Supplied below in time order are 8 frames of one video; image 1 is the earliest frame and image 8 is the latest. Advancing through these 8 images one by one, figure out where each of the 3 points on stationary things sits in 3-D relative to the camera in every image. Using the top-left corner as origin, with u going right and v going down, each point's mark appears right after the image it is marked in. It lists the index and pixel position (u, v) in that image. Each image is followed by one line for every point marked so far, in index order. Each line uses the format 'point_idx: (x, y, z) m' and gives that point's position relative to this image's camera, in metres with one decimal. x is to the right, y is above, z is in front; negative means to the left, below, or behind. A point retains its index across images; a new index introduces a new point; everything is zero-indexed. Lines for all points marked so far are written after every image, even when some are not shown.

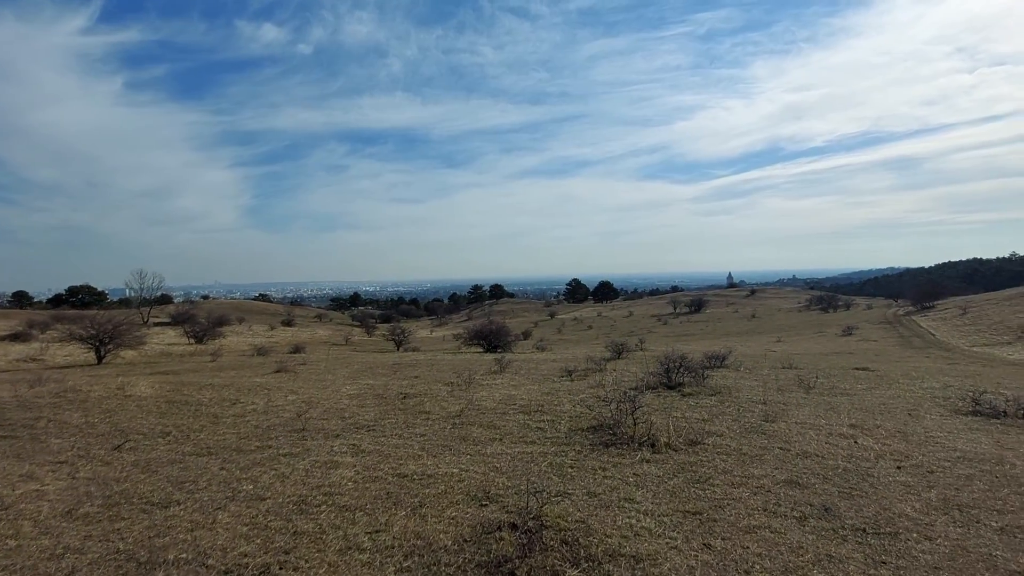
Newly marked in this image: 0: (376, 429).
0: (-3.4, -3.5, +12.4) m
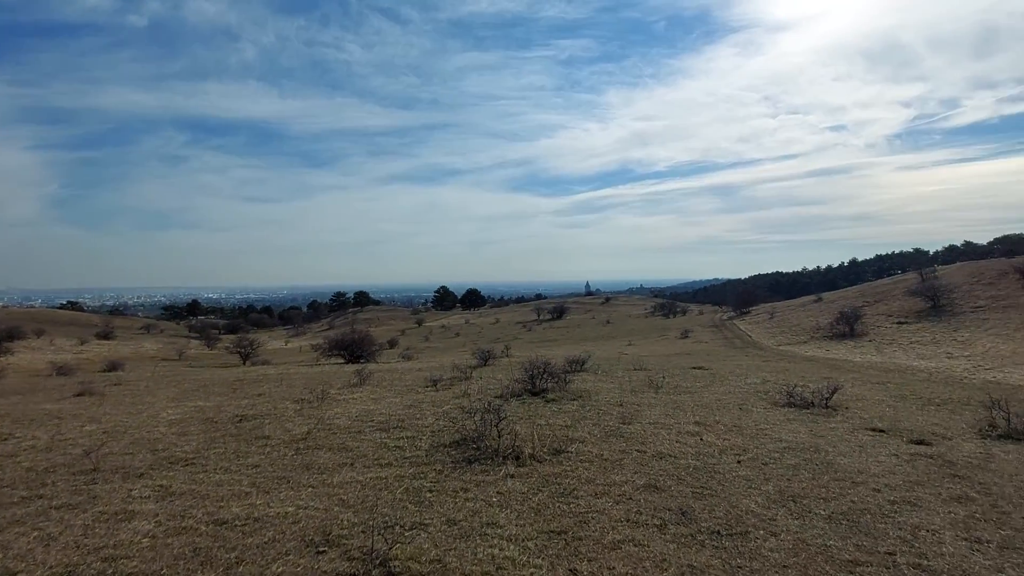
0: (-6.4, -3.6, +10.3) m
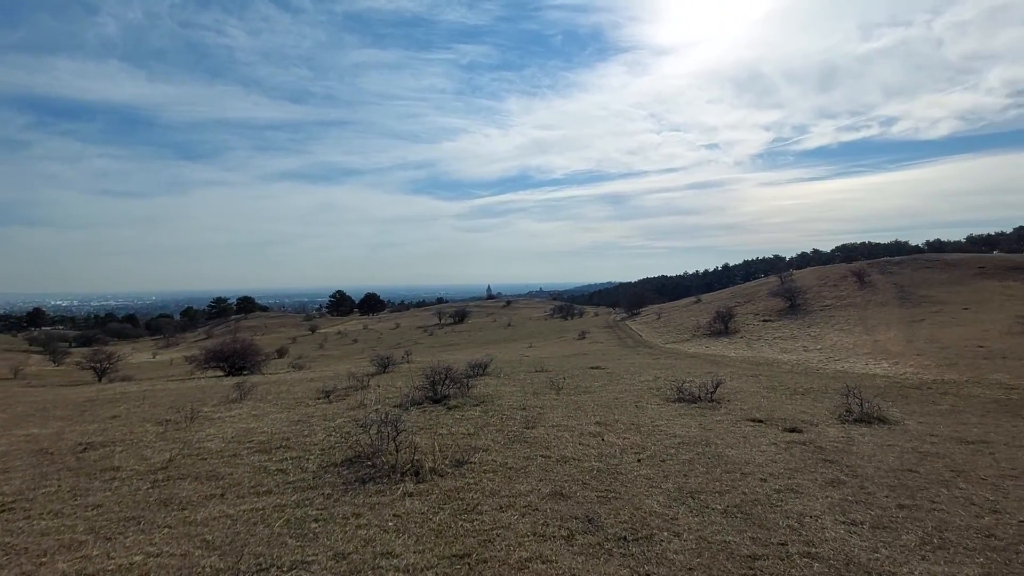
0: (-8.2, -3.6, +8.4) m
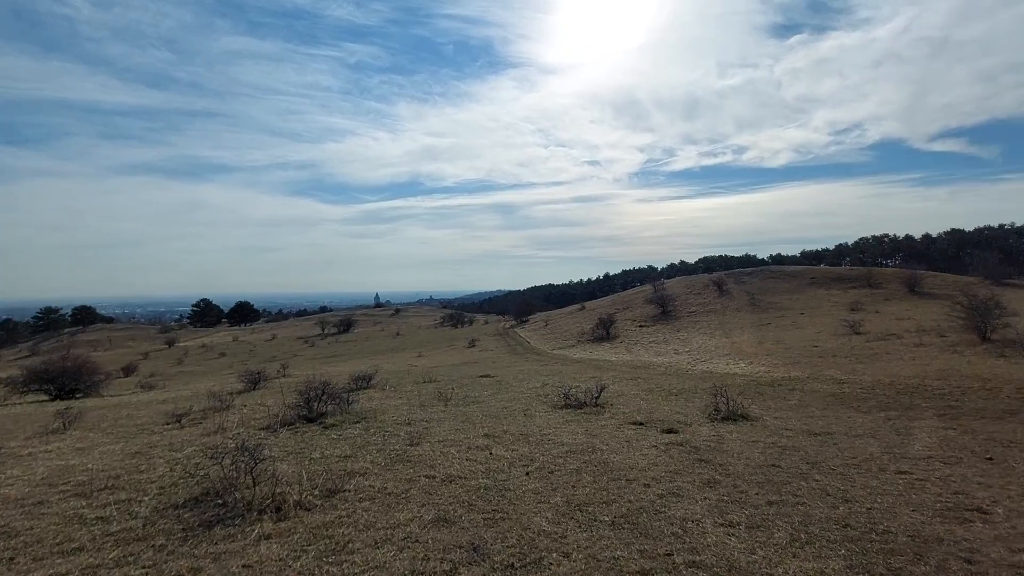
0: (-9.9, -3.7, +5.8) m
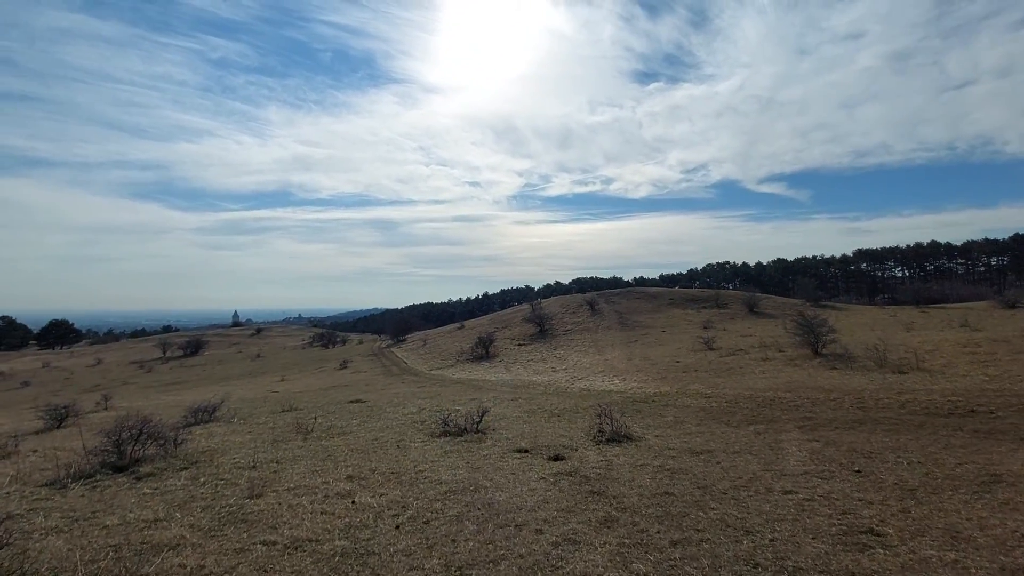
0: (-10.8, -3.6, +2.0) m
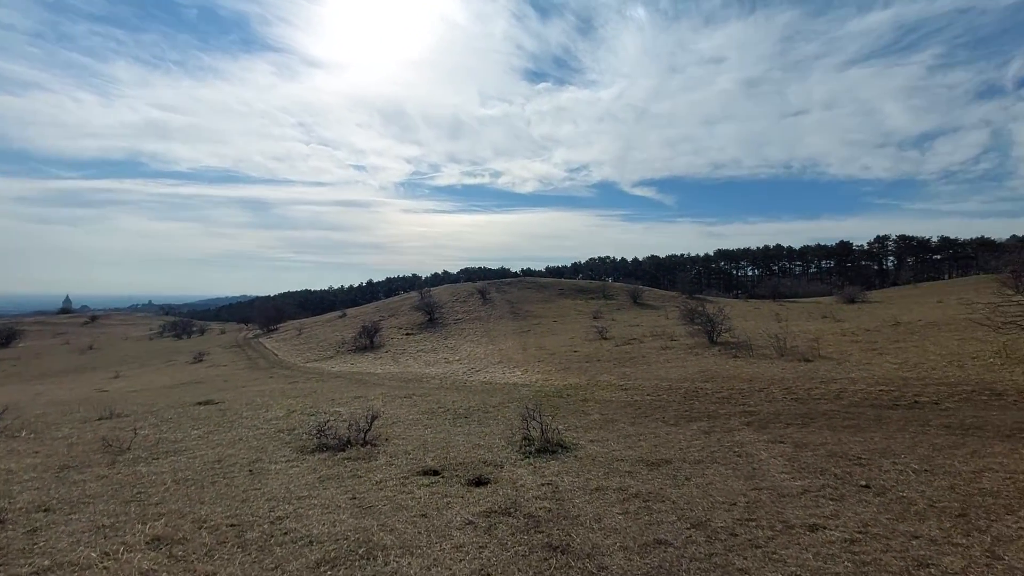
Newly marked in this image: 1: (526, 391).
0: (-10.0, -3.0, -3.2) m
1: (+0.5, -3.9, +19.2) m
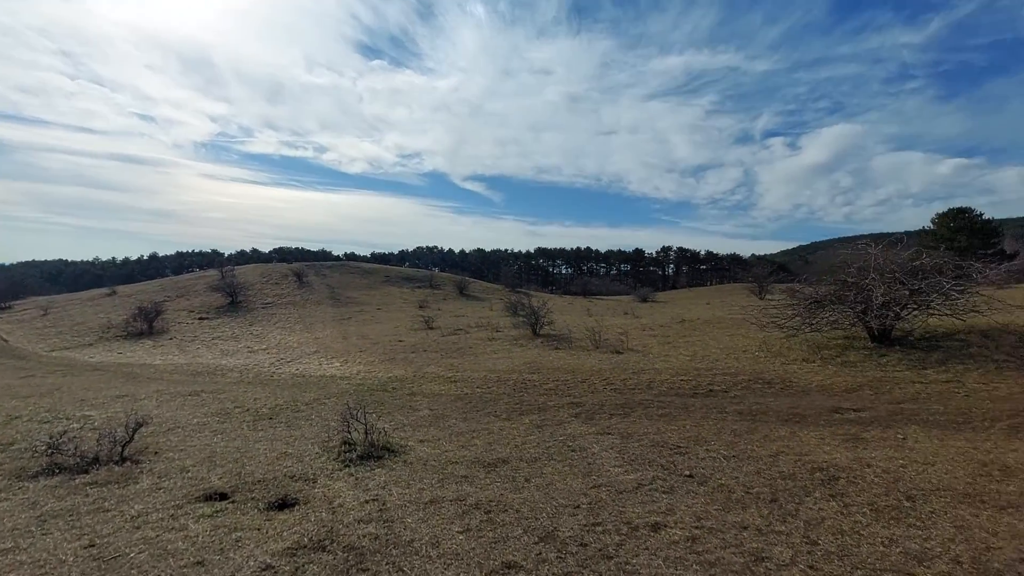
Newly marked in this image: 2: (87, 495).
0: (-8.1, -2.5, -7.3) m
1: (-5.7, -3.3, +17.3) m
2: (-5.7, -2.8, +6.8) m
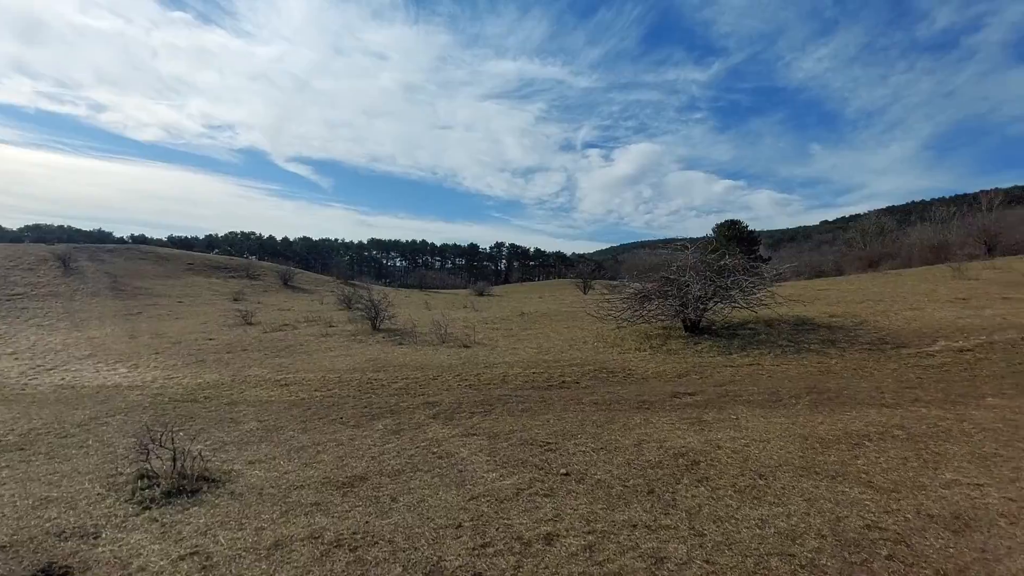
0: (-4.7, -2.5, -10.1) m
1: (-10.3, -3.0, +14.0) m
2: (-7.0, -2.6, +4.0) m
